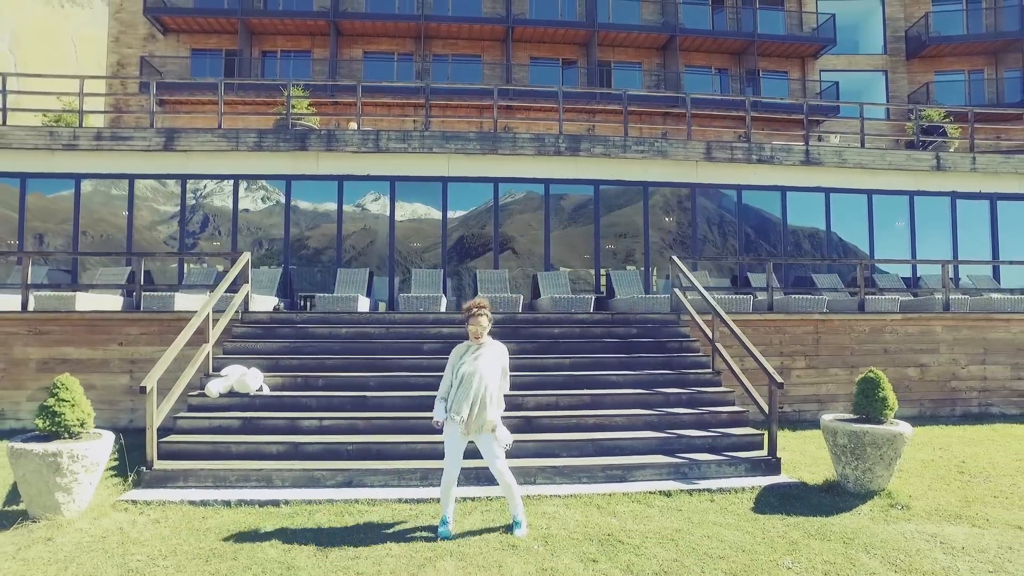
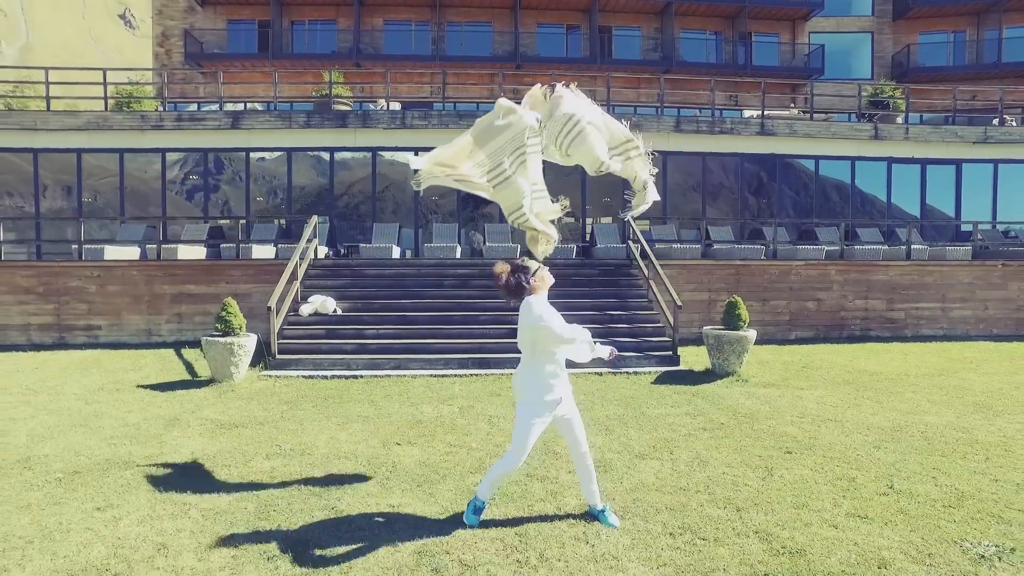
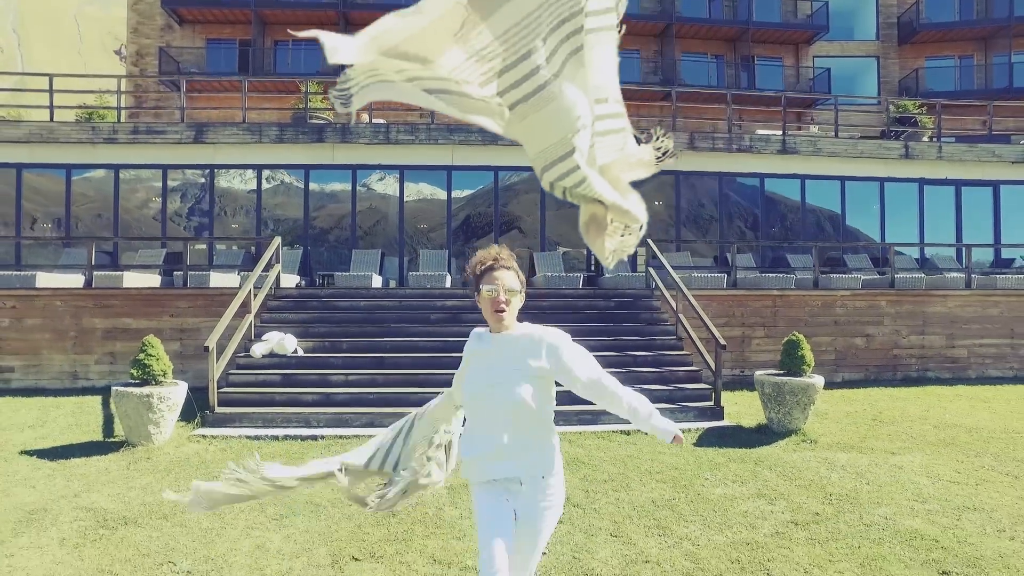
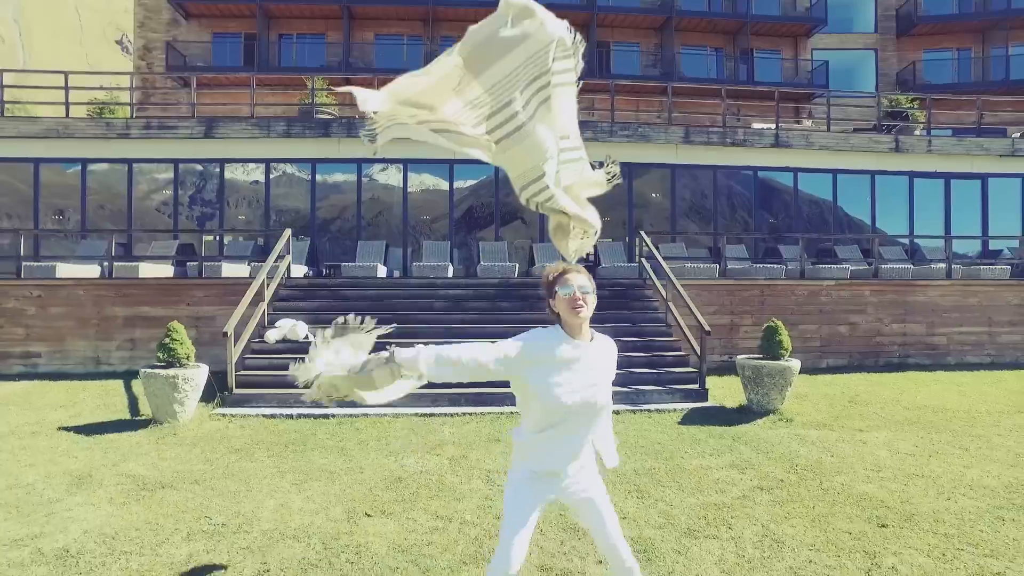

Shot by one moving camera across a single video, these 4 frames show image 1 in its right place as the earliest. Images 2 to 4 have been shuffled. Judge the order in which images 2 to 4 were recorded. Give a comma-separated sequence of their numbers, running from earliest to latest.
3, 4, 2
